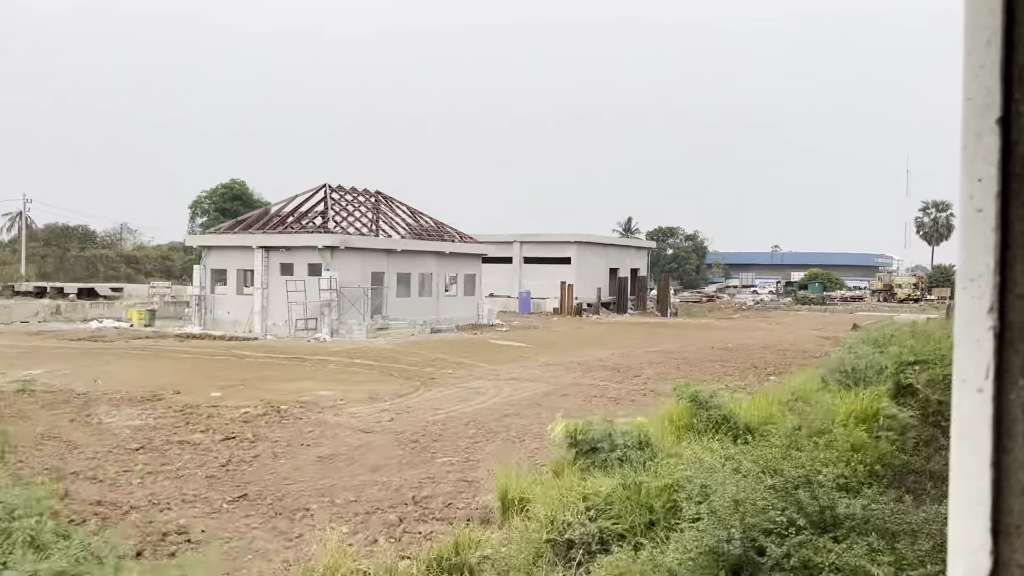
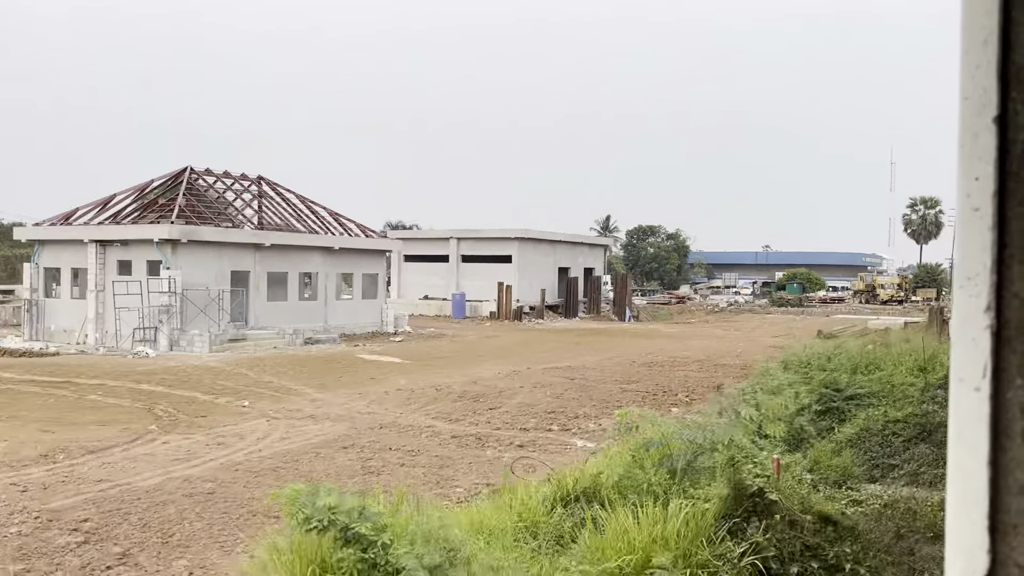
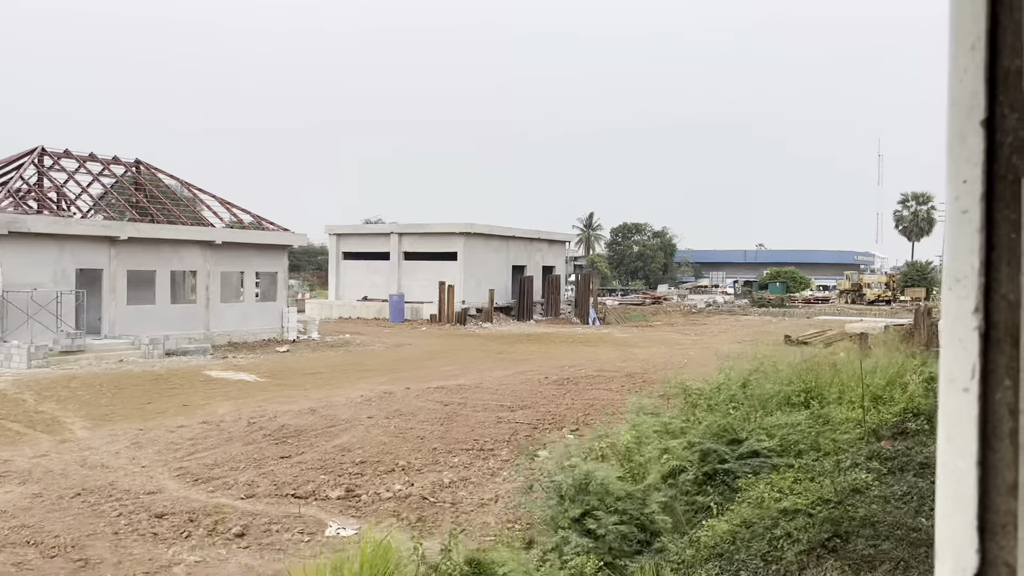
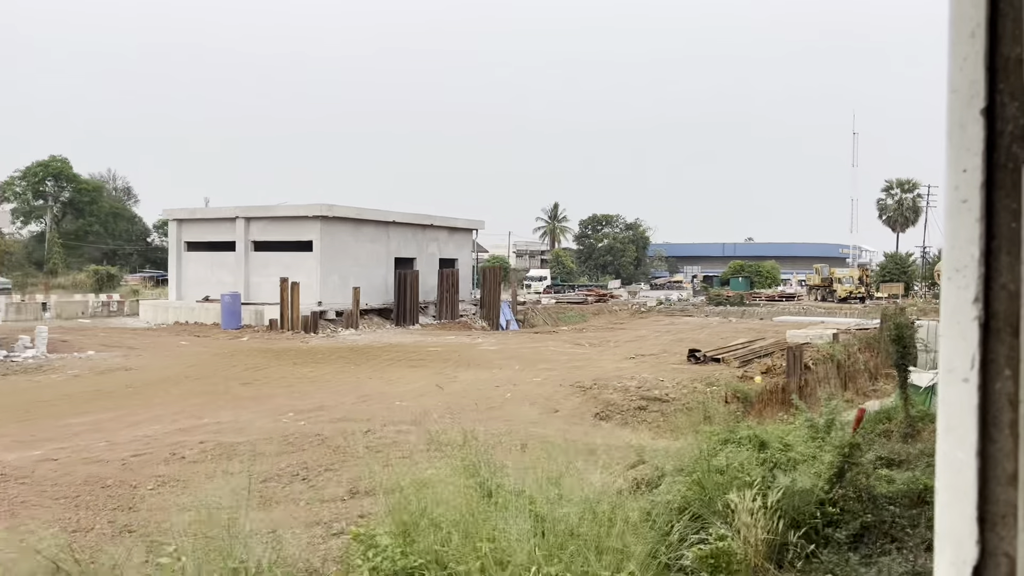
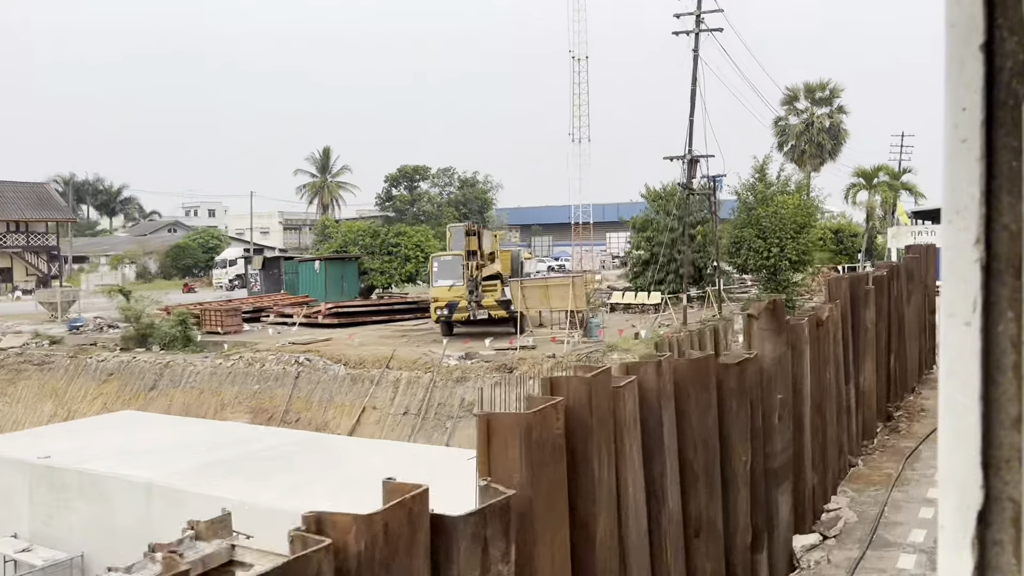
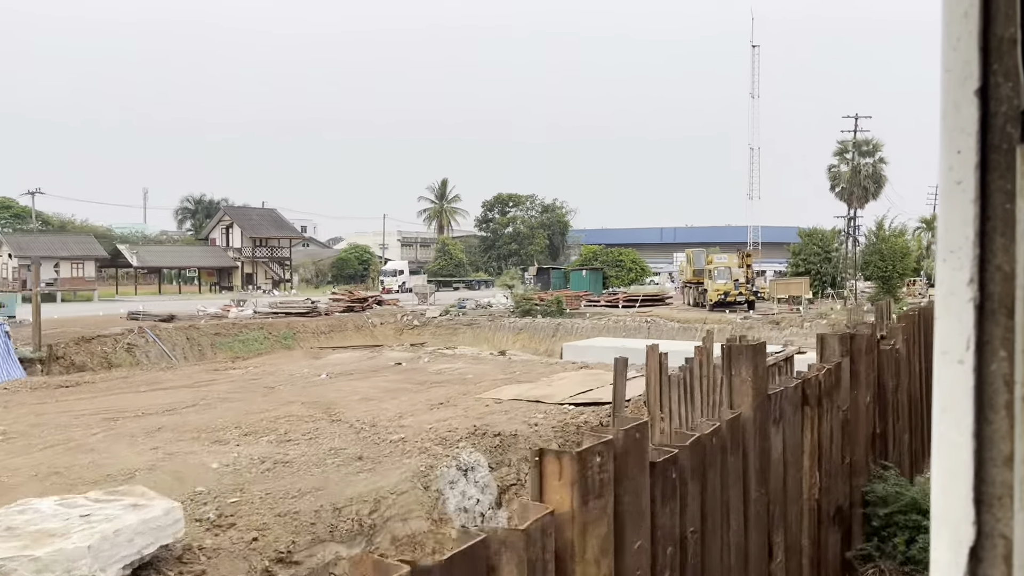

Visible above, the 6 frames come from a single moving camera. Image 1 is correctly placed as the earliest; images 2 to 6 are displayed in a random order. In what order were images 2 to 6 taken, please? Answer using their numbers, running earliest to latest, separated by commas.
2, 3, 4, 6, 5
